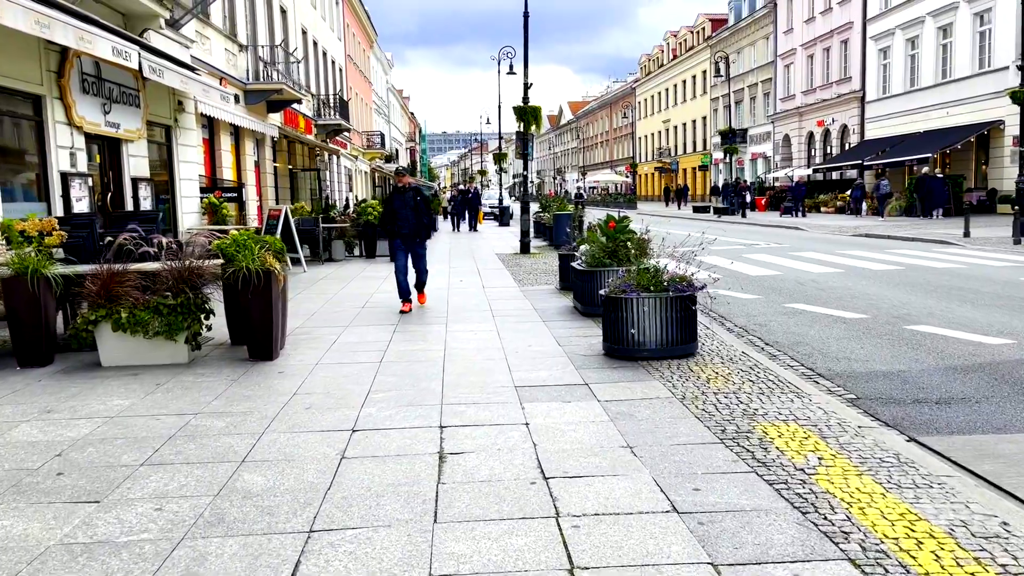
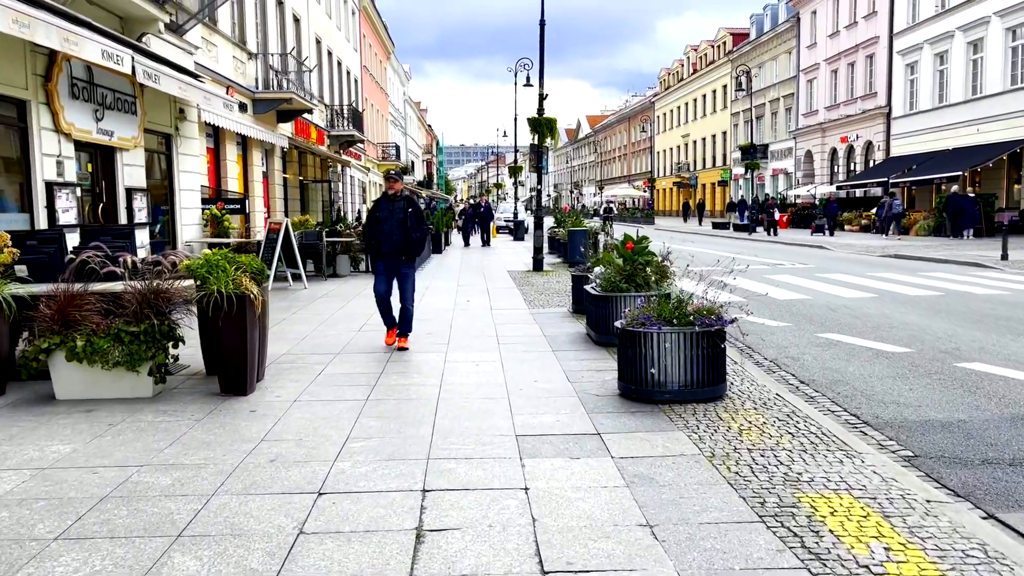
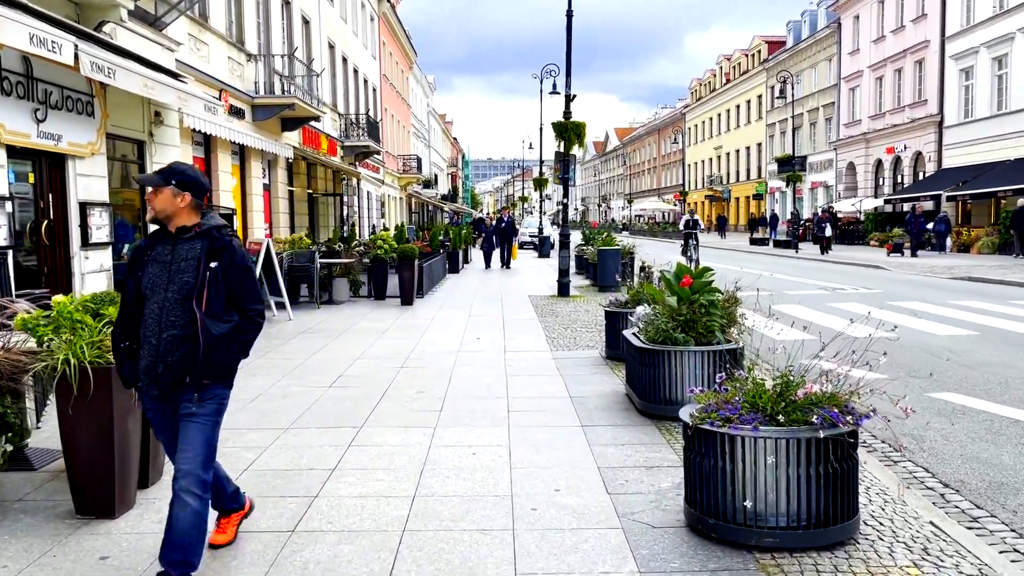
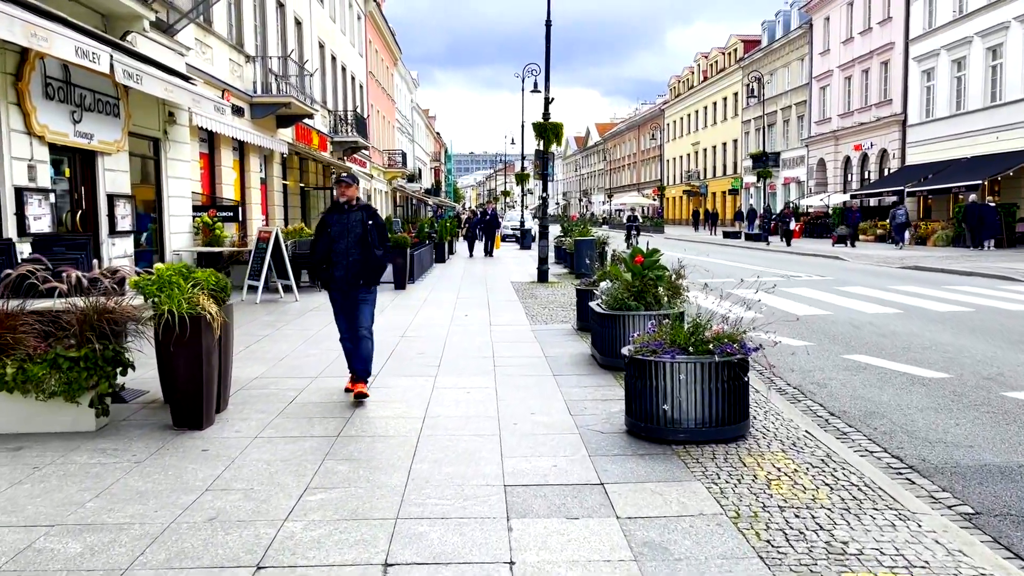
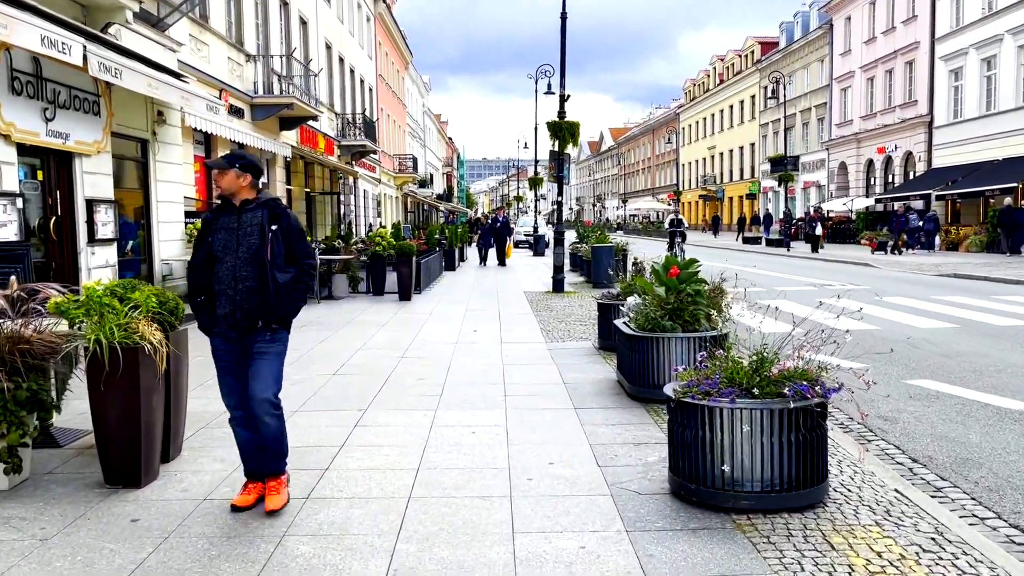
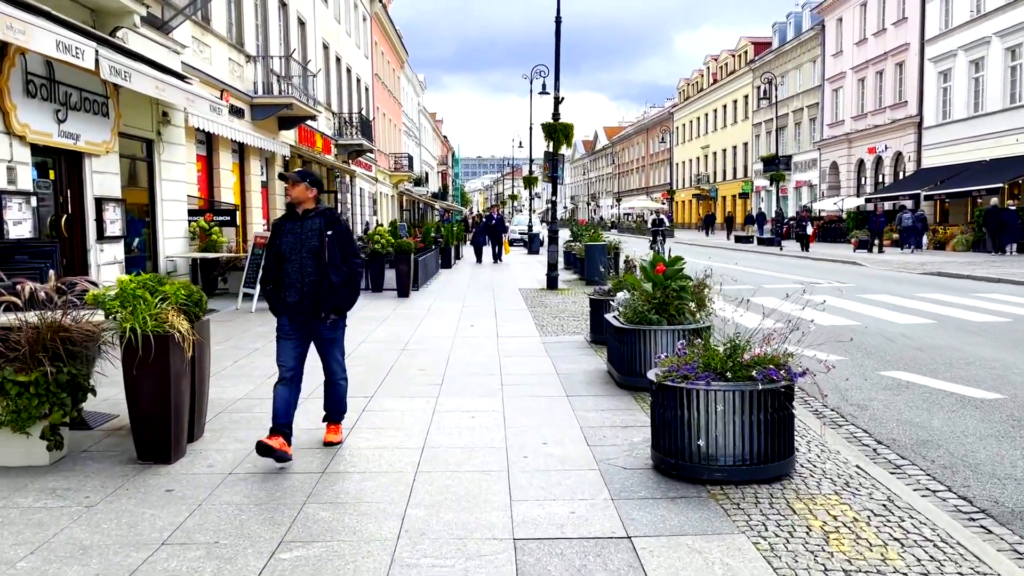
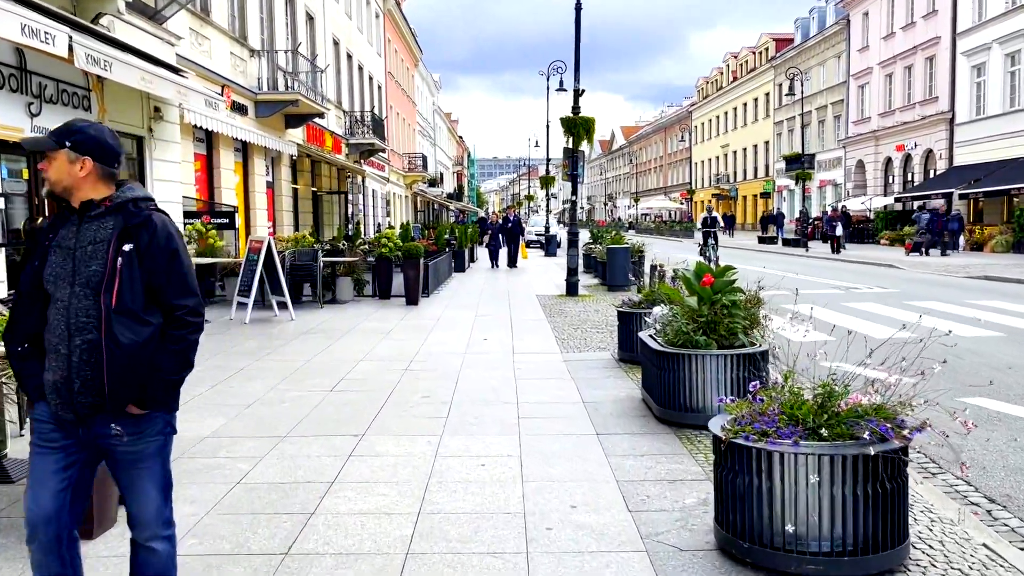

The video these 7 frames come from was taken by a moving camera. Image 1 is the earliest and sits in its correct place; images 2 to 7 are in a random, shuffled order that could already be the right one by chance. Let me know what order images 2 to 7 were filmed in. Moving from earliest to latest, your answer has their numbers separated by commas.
2, 4, 6, 5, 3, 7
